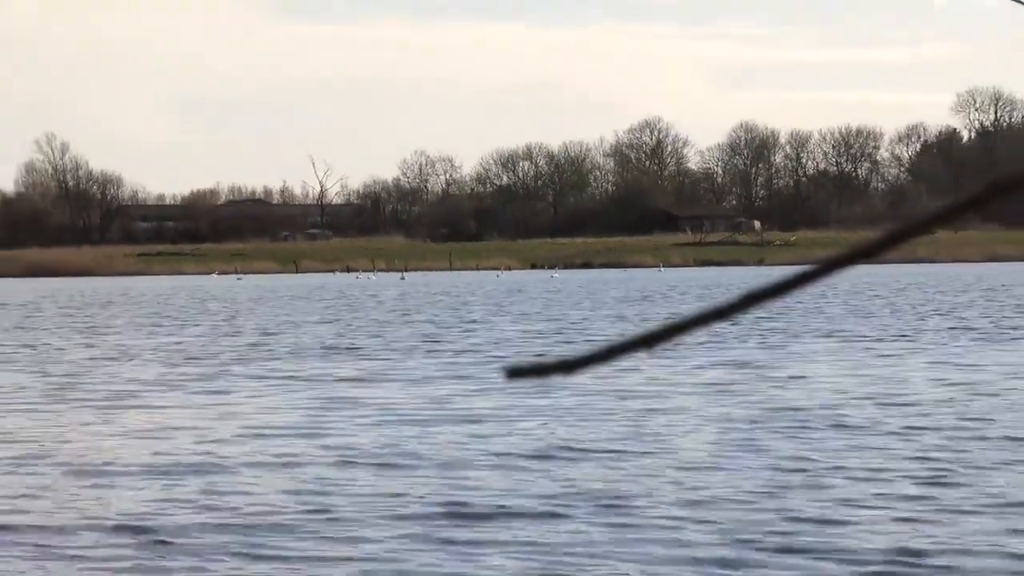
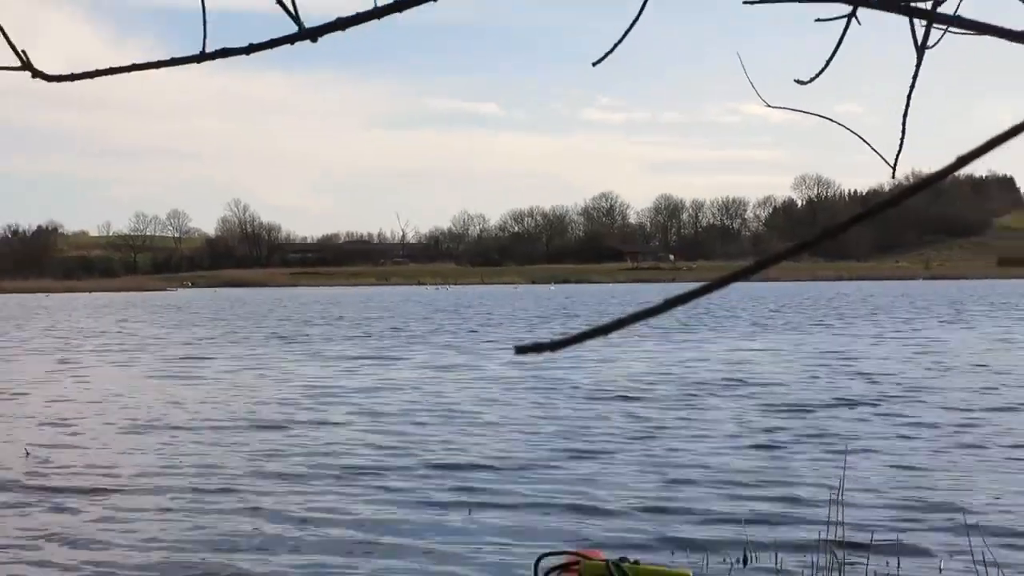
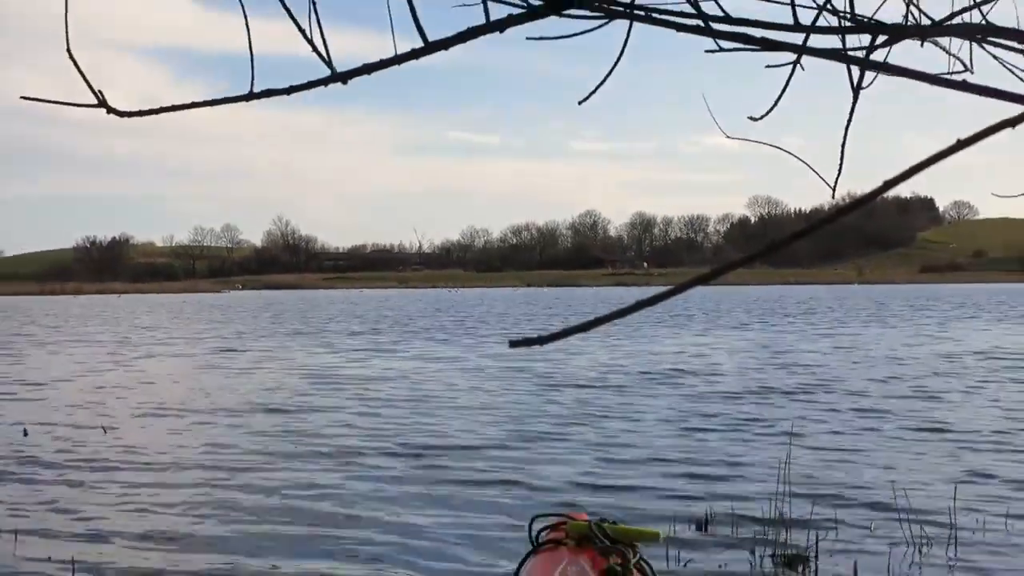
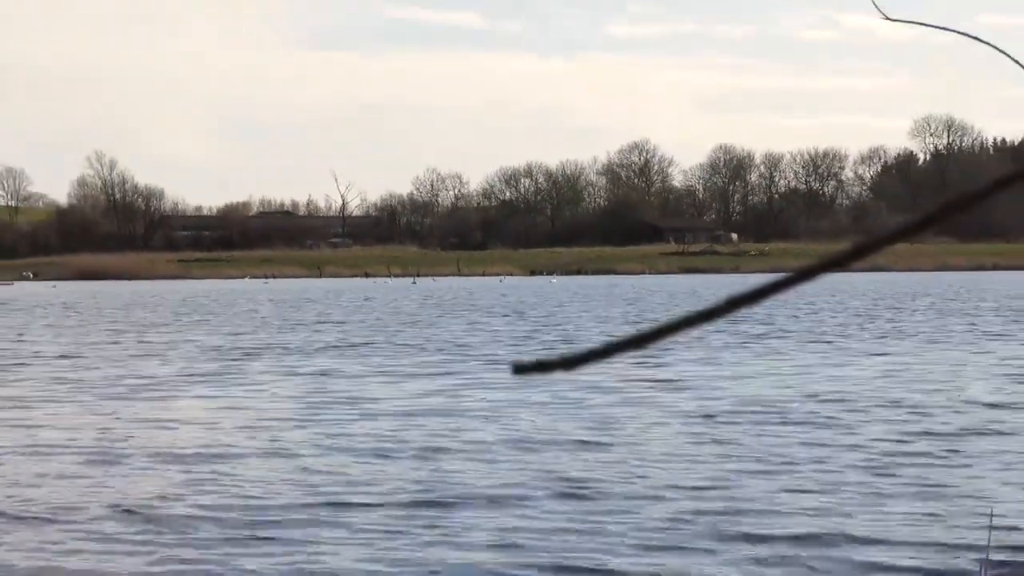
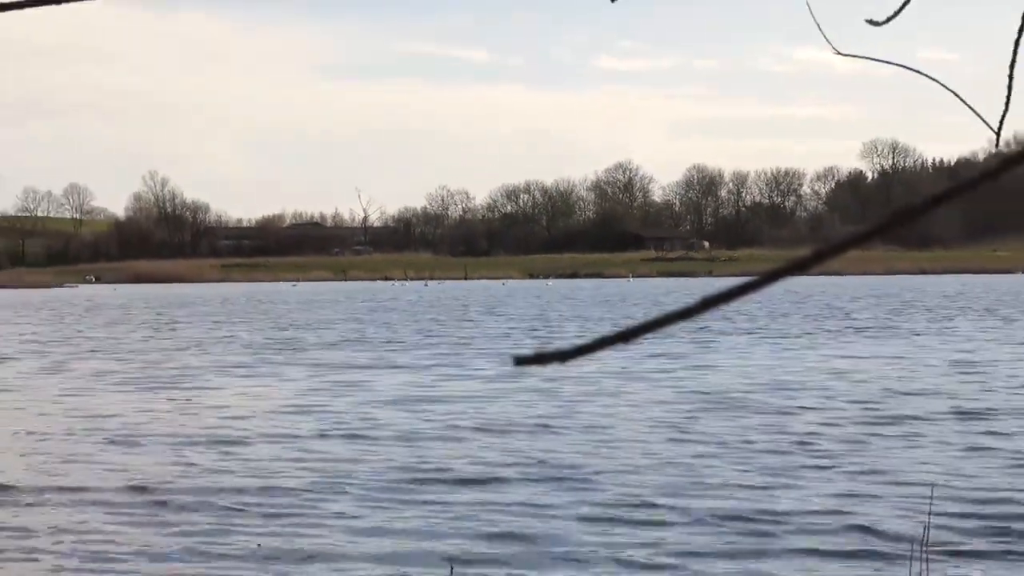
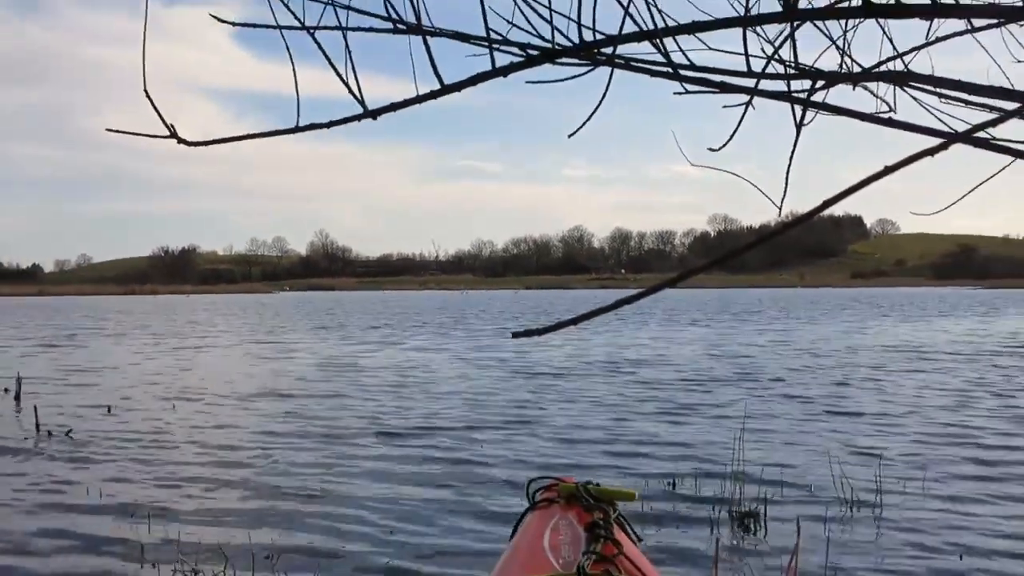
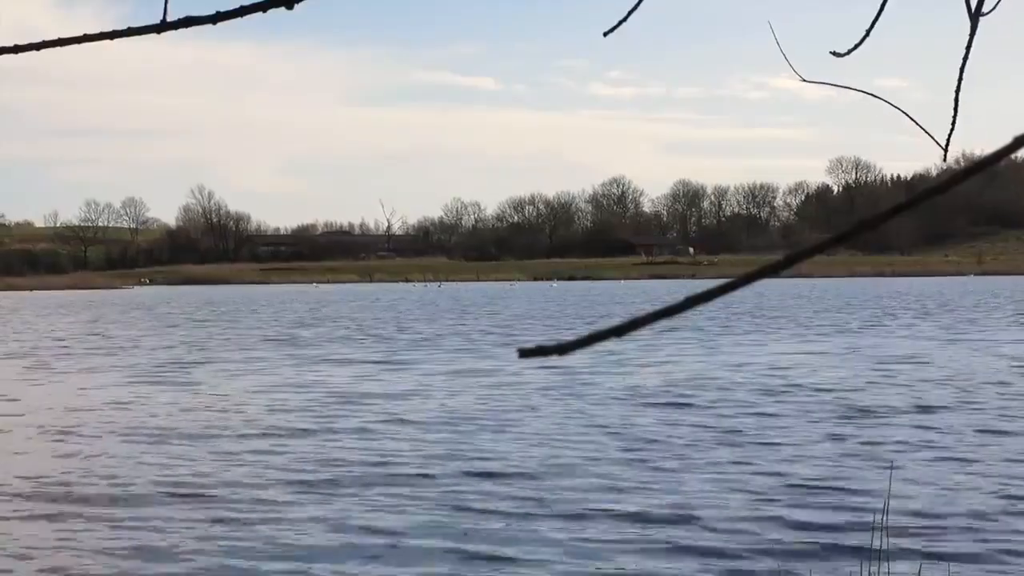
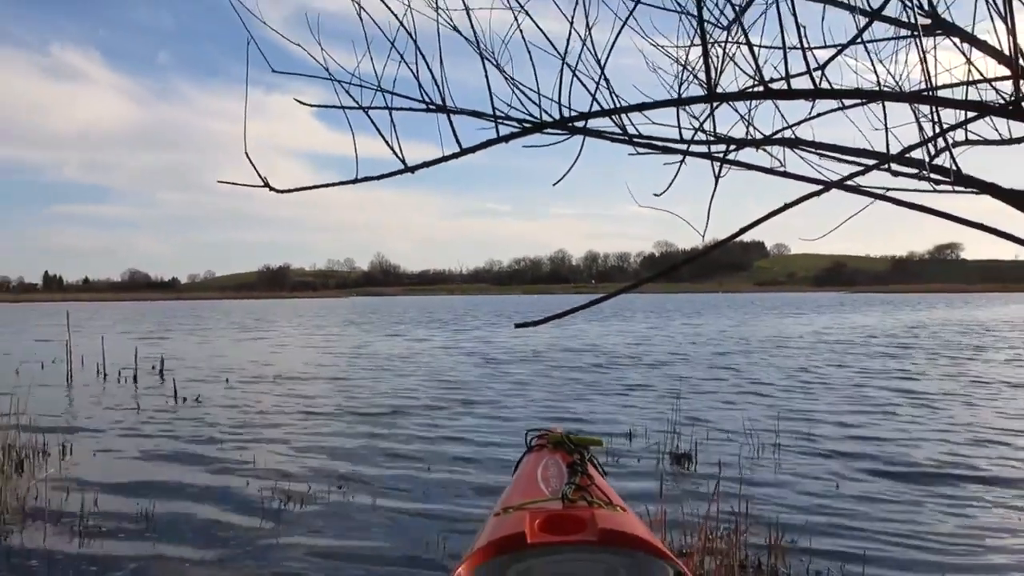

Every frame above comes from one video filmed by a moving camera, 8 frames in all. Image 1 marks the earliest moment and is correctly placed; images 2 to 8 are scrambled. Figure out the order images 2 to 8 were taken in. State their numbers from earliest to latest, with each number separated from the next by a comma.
4, 5, 7, 2, 3, 6, 8
